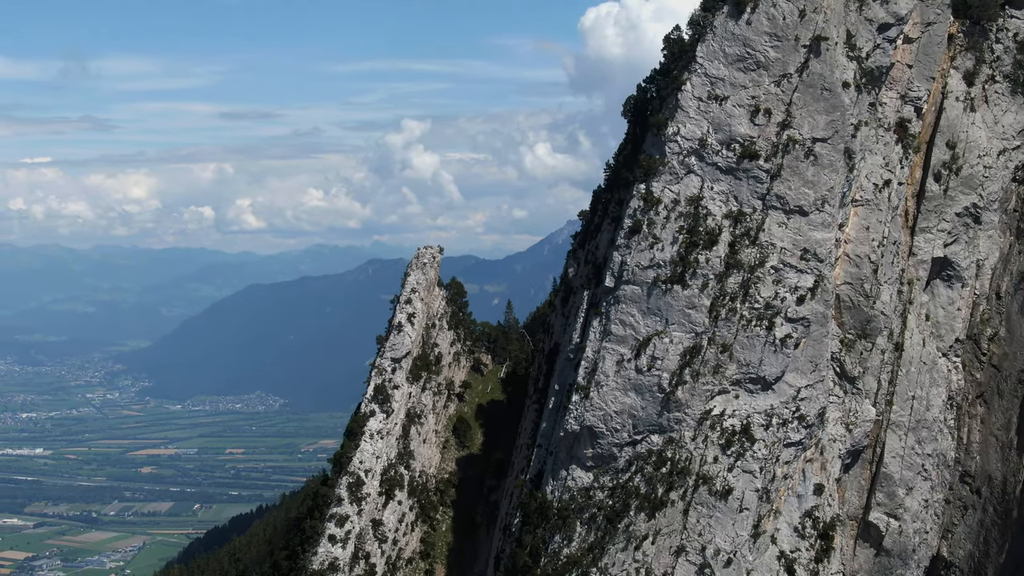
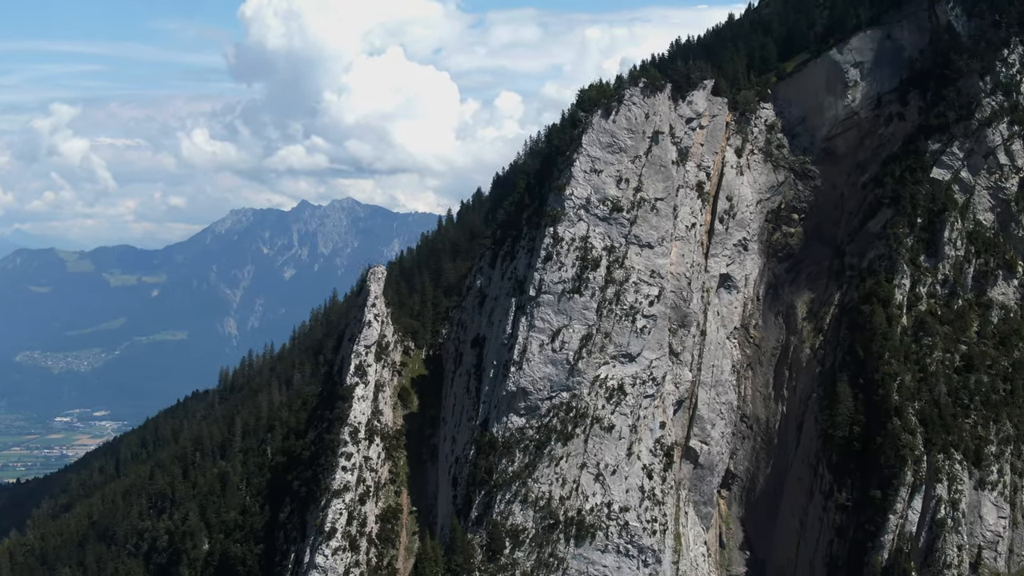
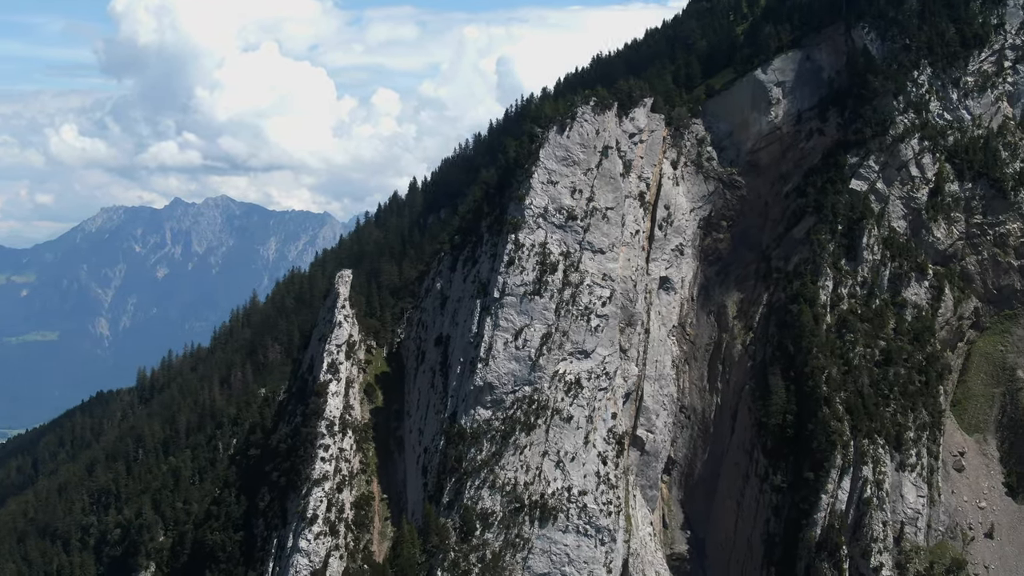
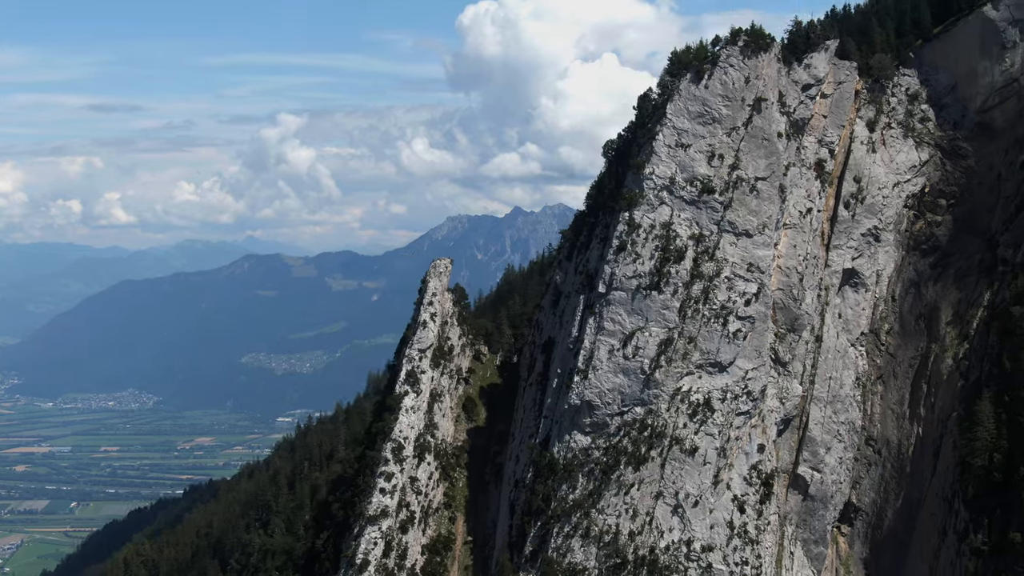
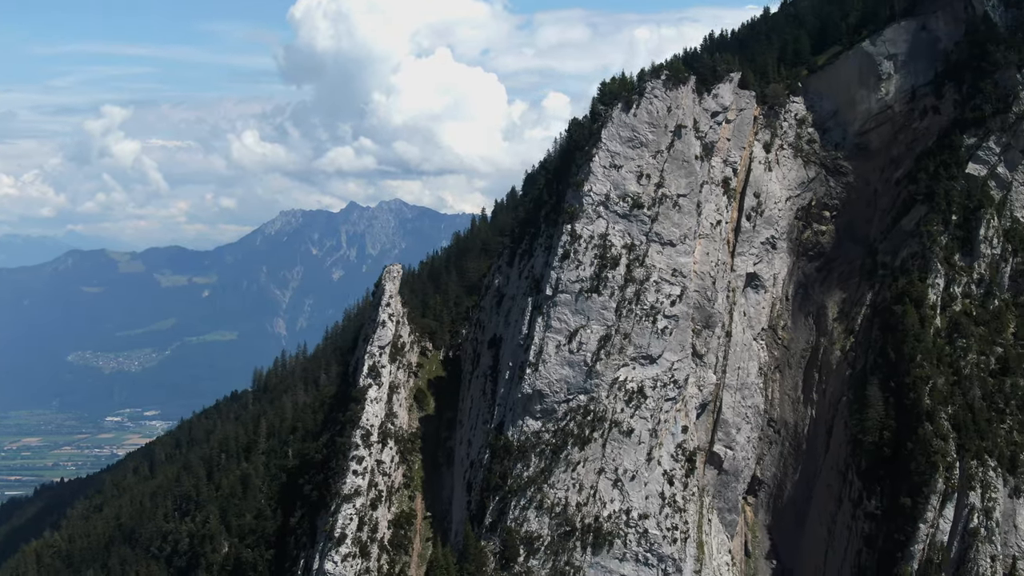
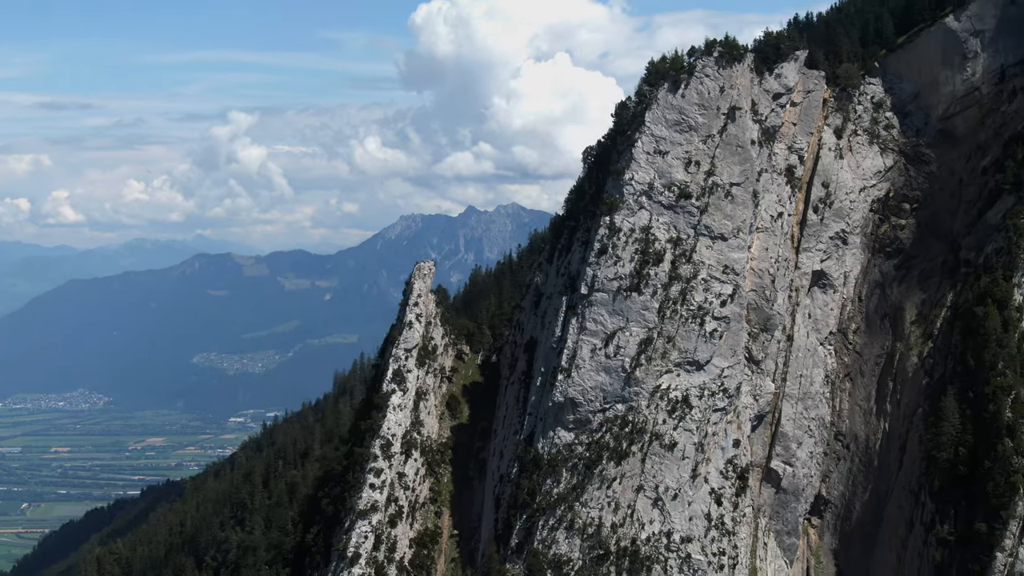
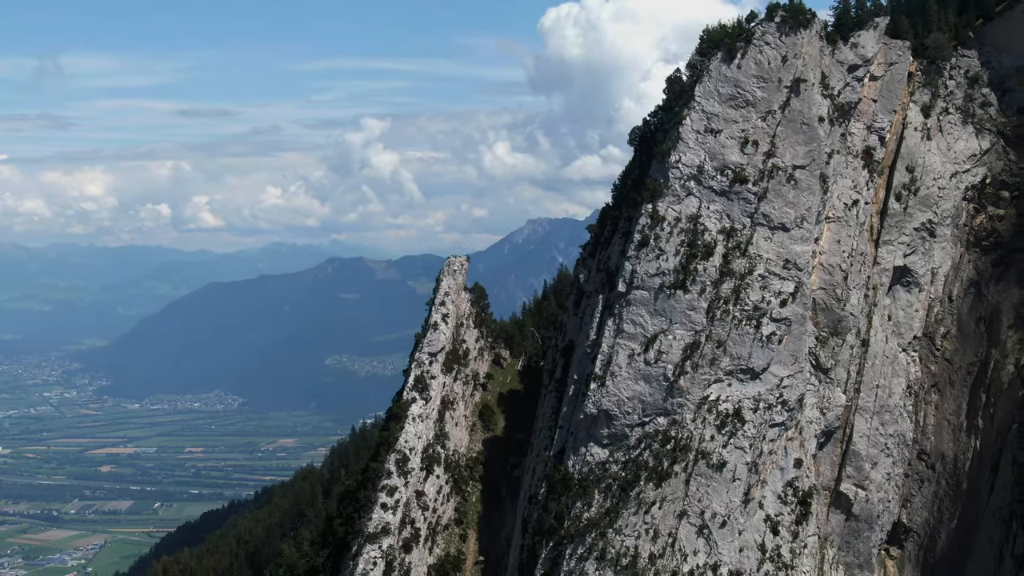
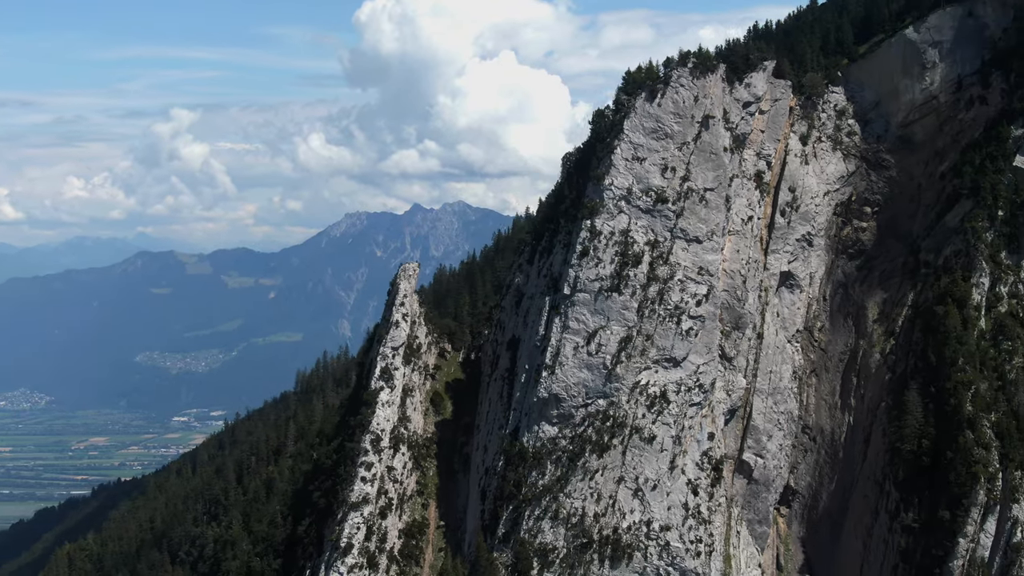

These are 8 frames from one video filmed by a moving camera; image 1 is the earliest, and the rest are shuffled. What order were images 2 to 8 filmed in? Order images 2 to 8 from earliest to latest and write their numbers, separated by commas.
7, 4, 6, 8, 5, 2, 3
